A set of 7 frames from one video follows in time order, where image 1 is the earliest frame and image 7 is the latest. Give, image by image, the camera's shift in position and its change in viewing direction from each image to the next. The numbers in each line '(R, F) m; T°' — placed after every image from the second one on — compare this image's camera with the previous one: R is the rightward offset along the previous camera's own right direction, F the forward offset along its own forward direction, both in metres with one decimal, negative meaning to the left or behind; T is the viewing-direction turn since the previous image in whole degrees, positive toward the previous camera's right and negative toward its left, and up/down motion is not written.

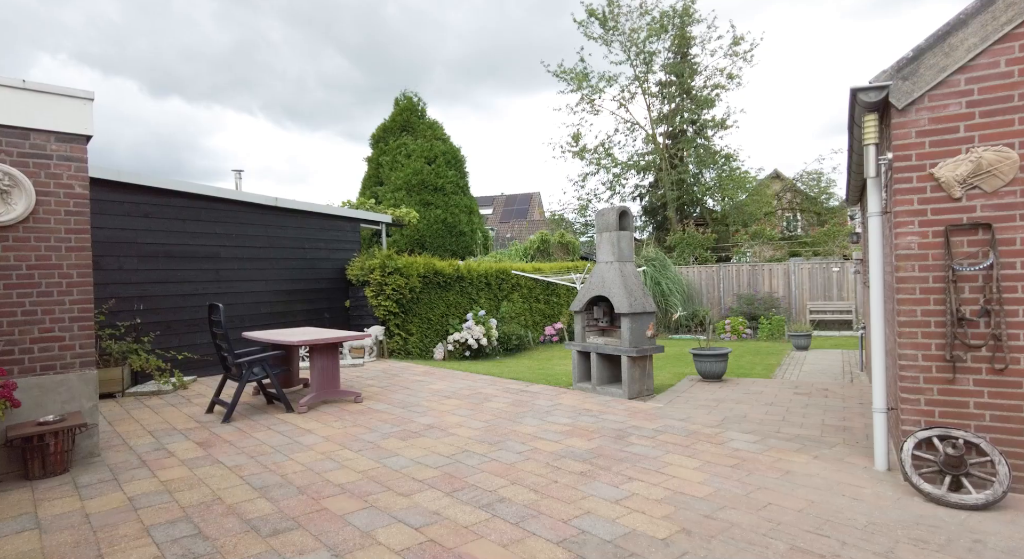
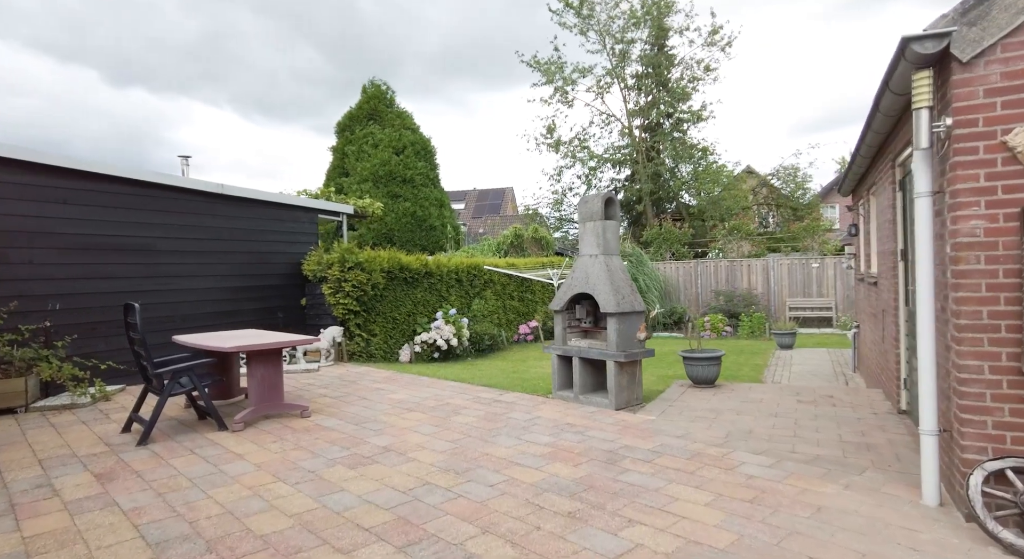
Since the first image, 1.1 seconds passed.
(0.0, +0.8) m; +3°
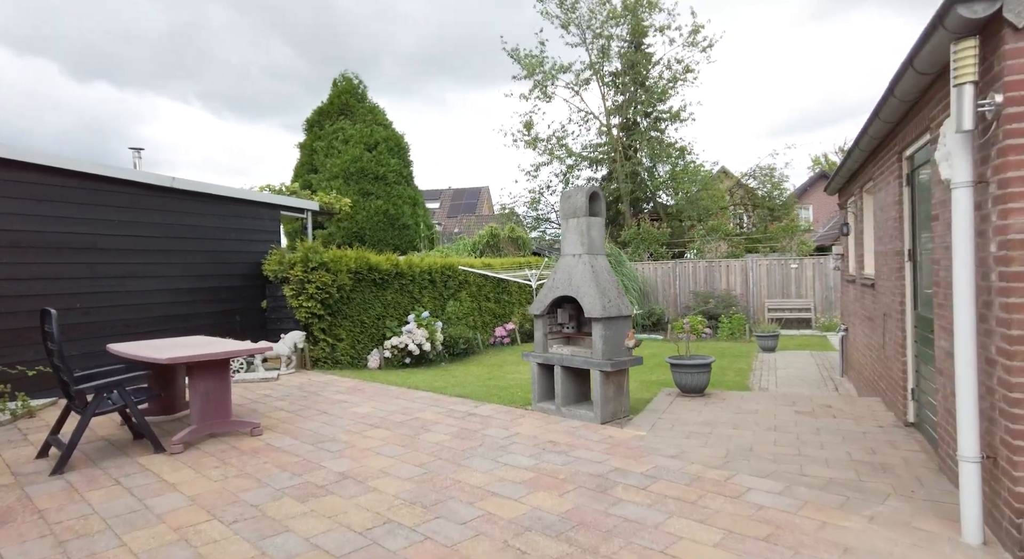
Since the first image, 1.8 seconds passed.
(0.0, +0.5) m; +2°
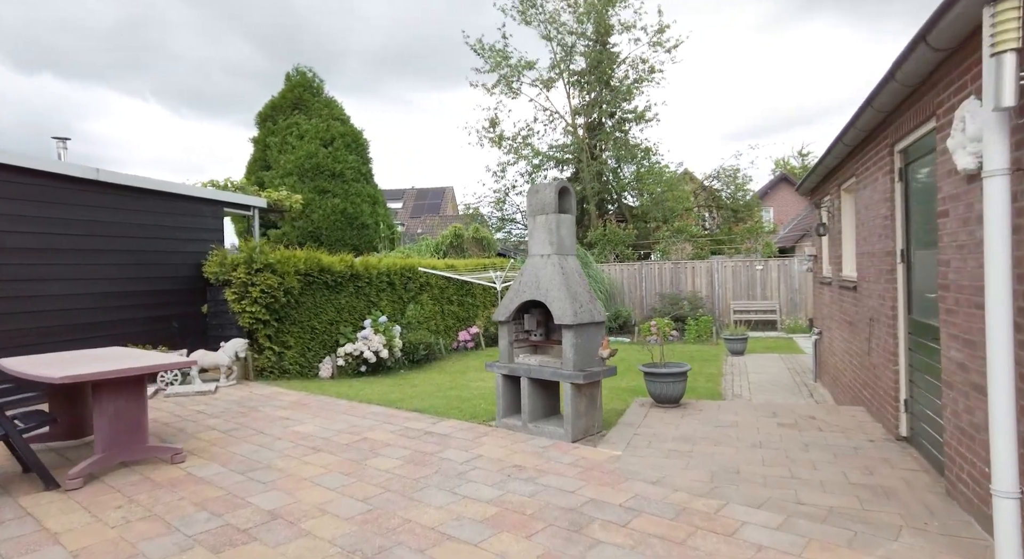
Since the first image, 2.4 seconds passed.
(0.0, +0.5) m; +3°
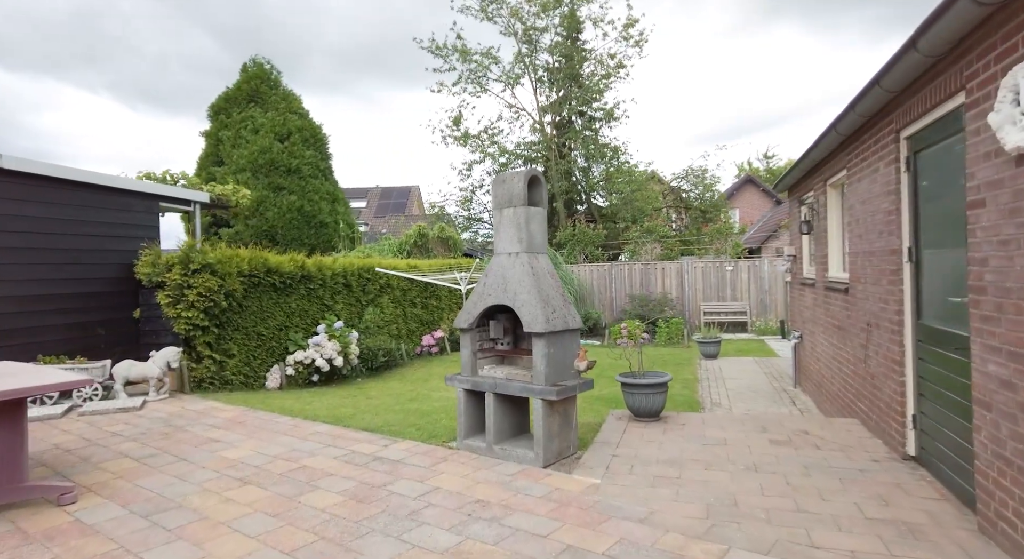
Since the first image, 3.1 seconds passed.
(0.0, +0.6) m; +3°
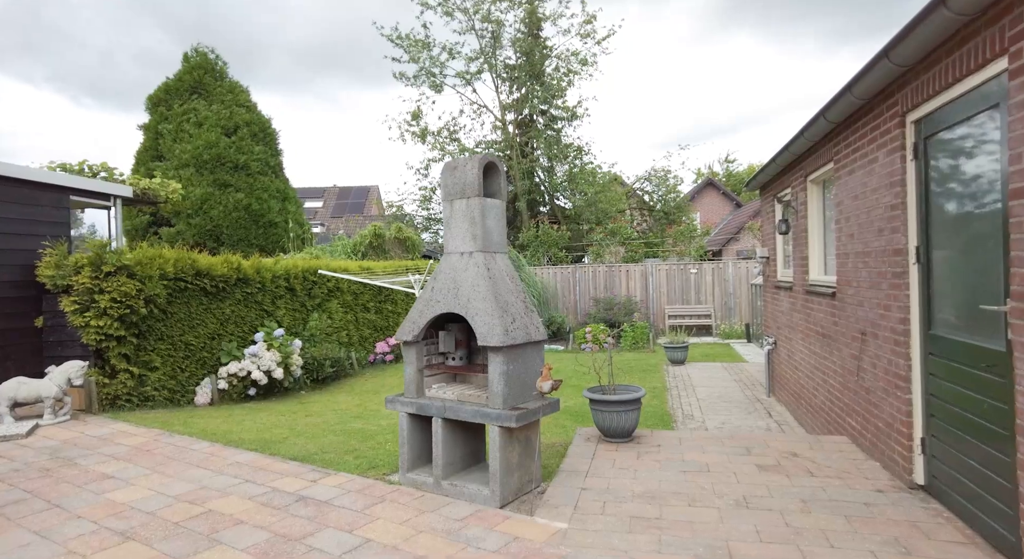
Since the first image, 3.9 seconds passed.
(+0.1, +0.6) m; +4°
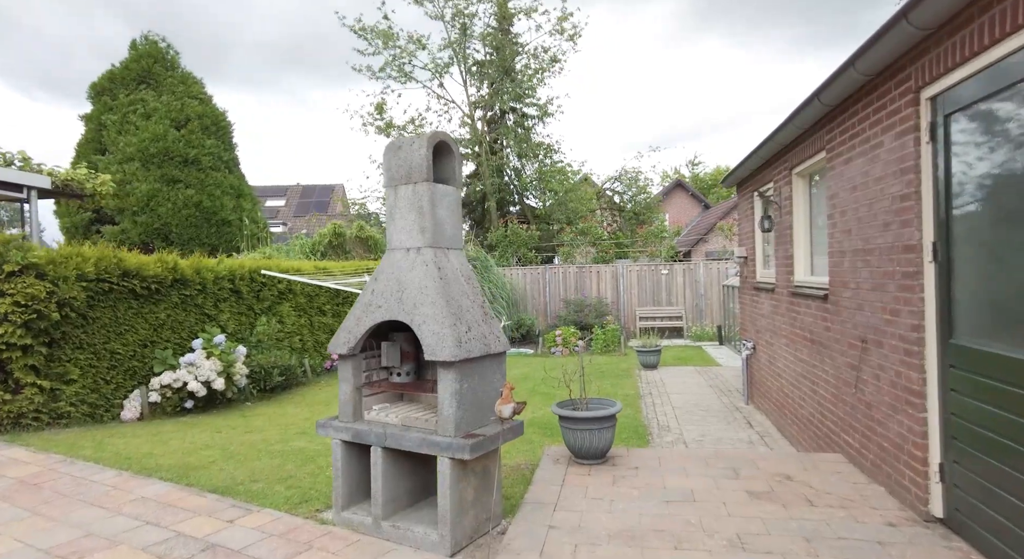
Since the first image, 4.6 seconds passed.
(+0.1, +0.6) m; +3°
